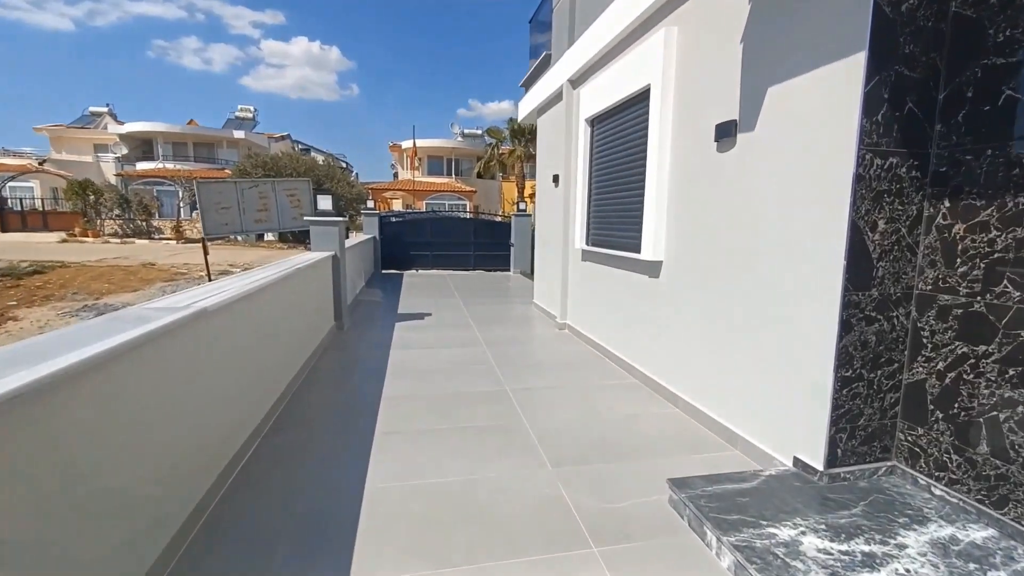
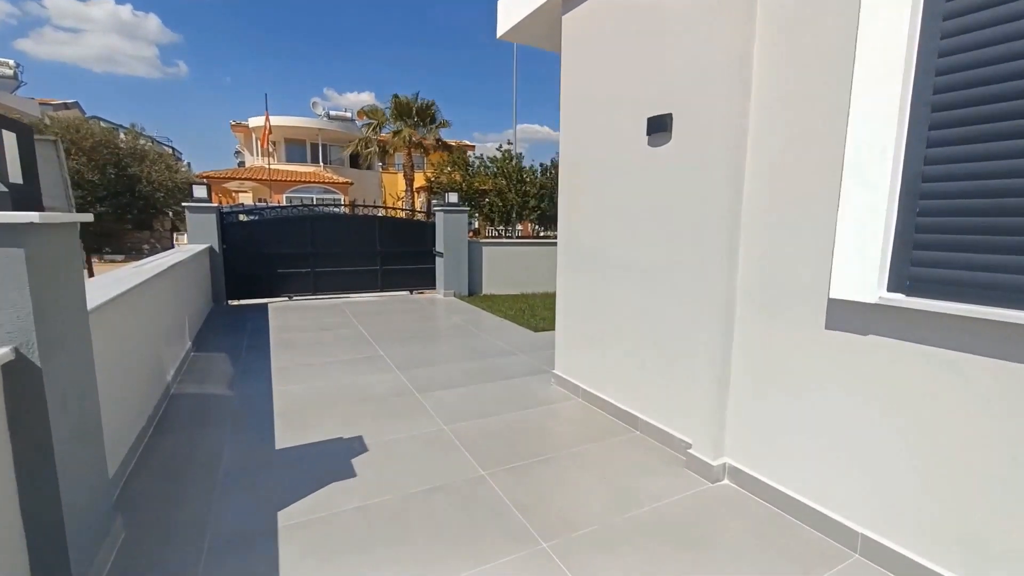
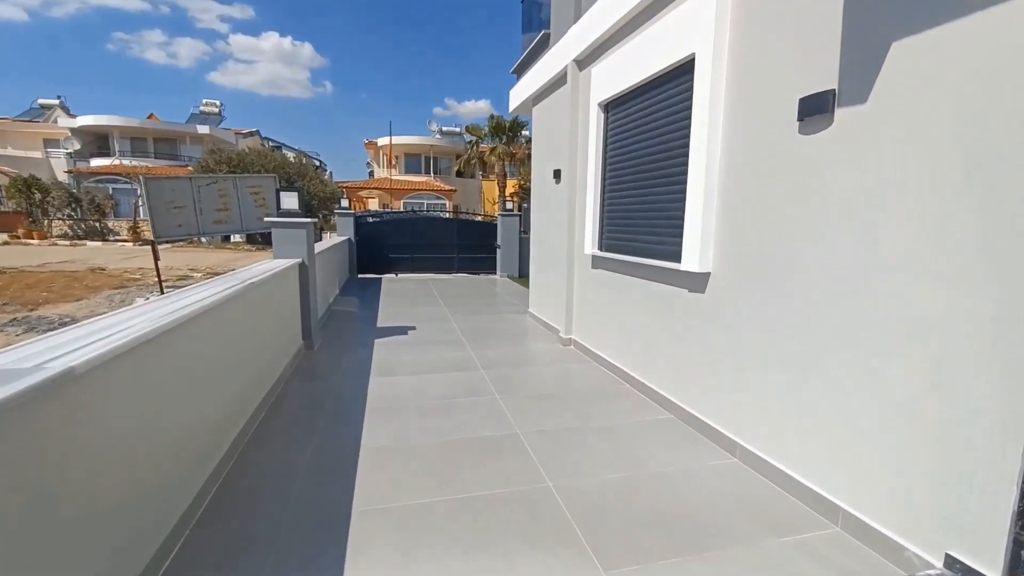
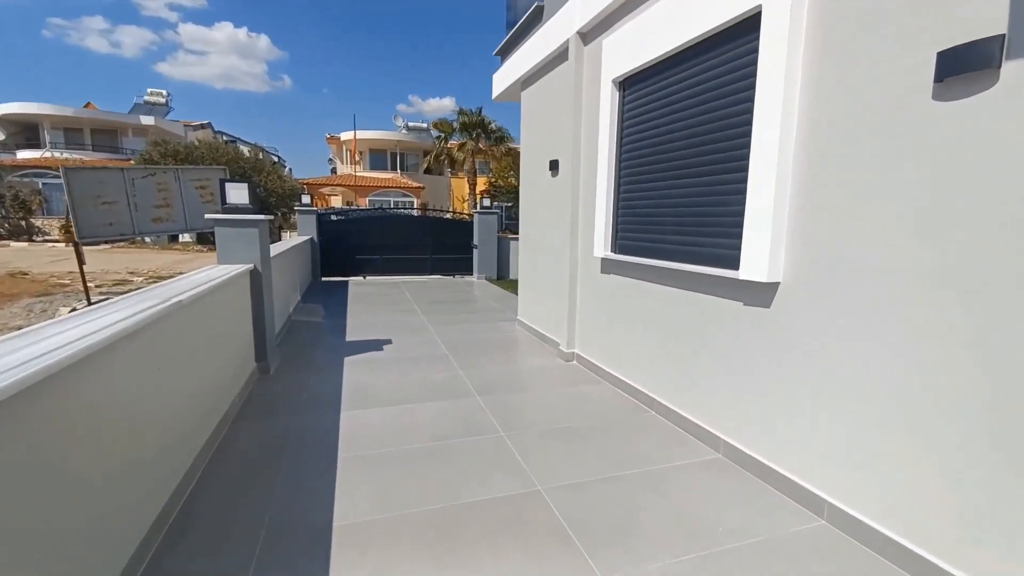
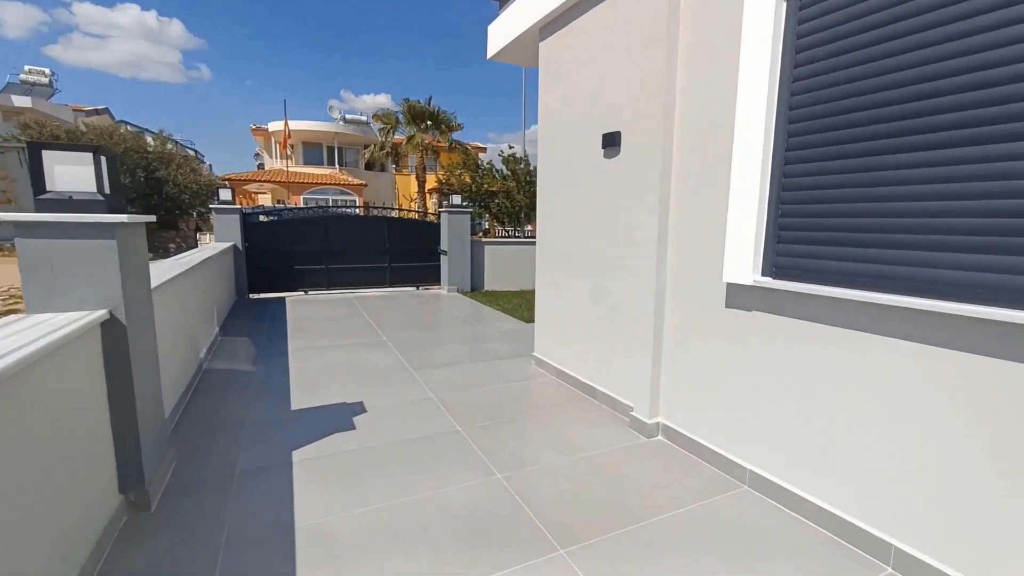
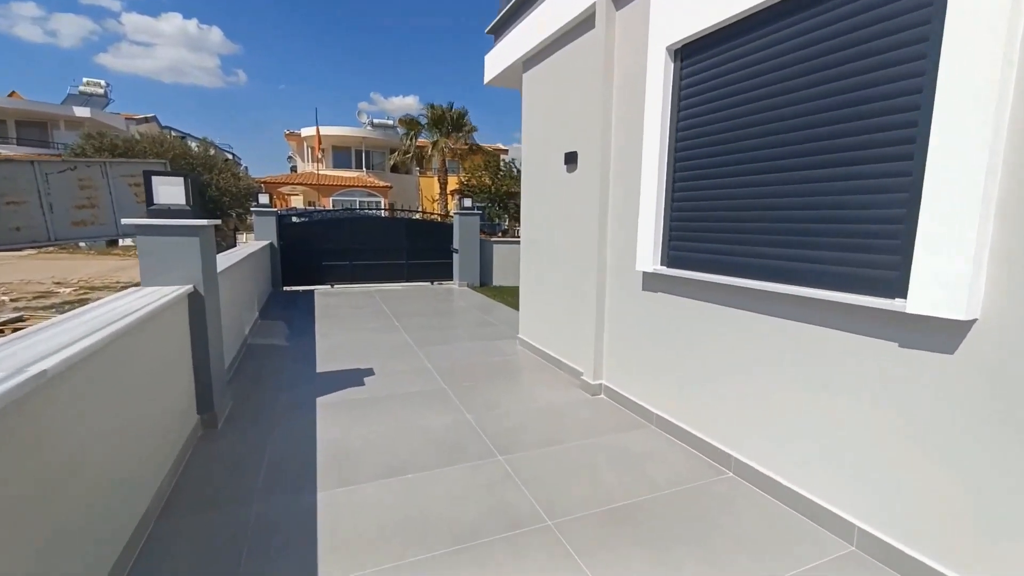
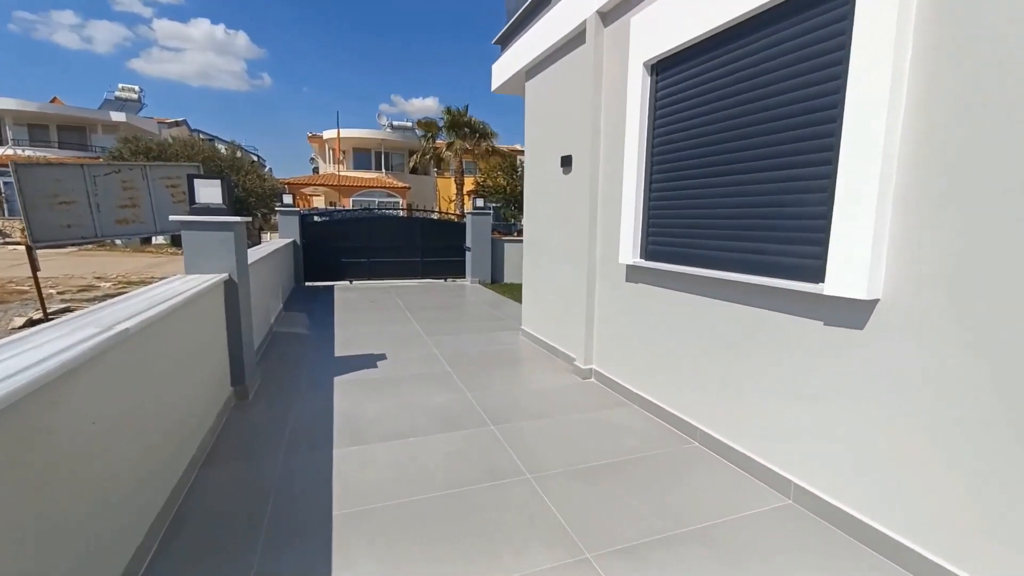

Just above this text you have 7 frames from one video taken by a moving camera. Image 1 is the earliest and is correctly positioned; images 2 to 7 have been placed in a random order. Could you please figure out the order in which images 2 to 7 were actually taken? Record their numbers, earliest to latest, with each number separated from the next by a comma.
3, 4, 7, 6, 5, 2
